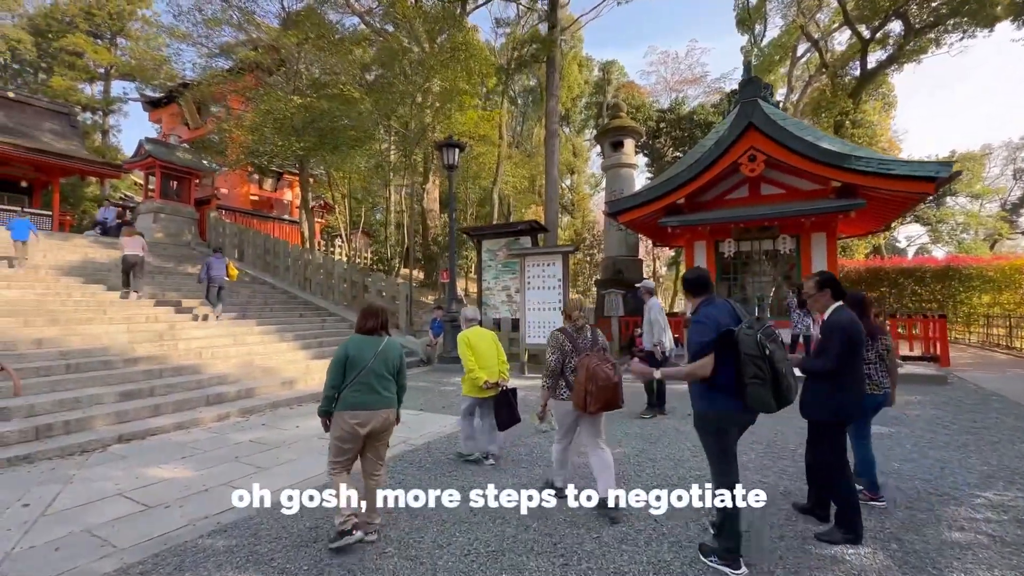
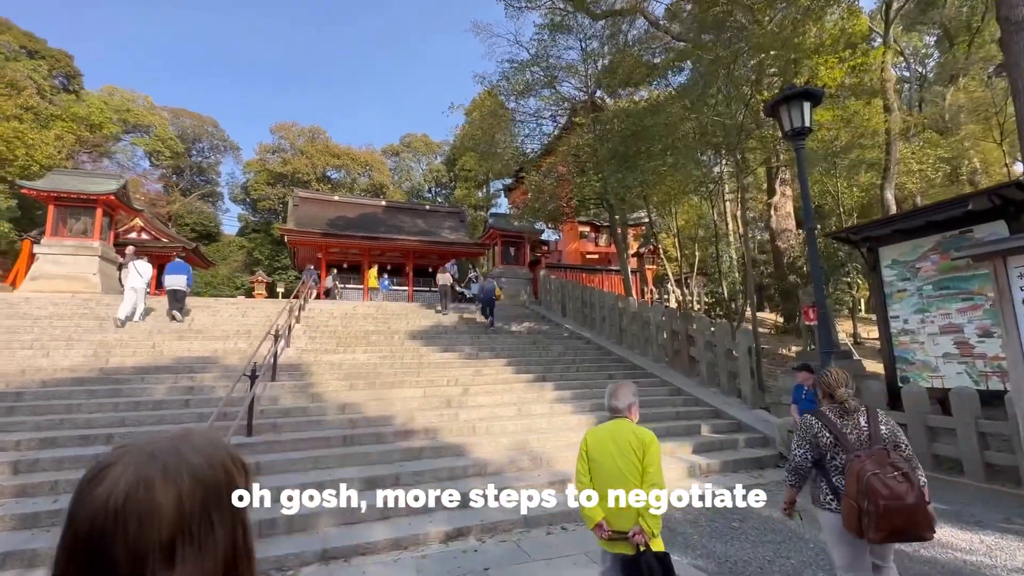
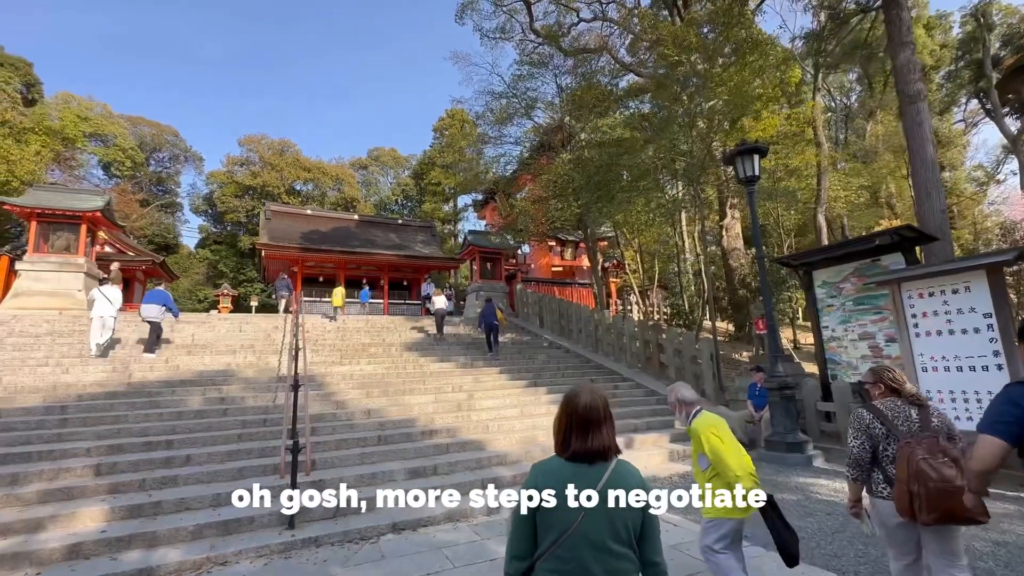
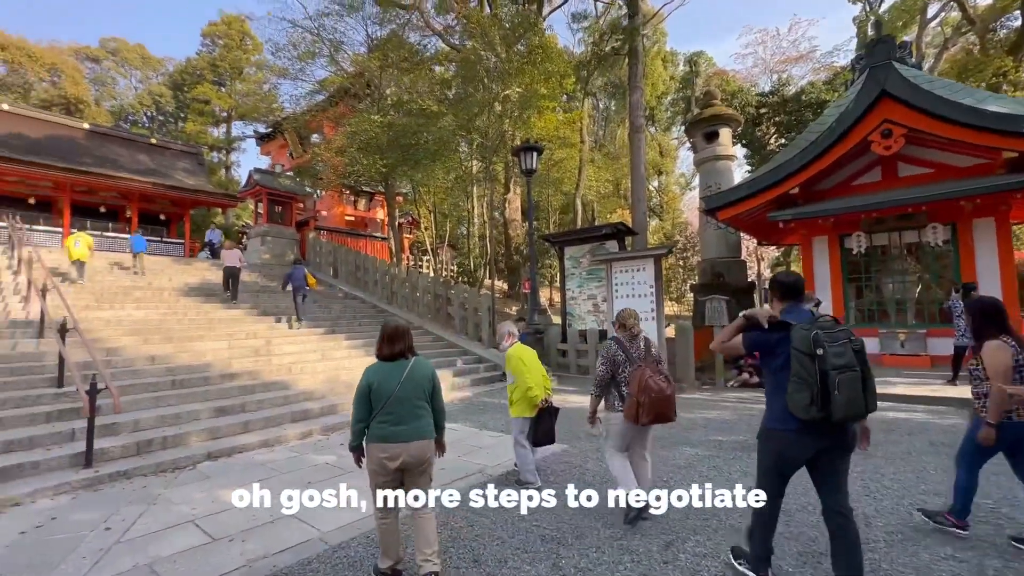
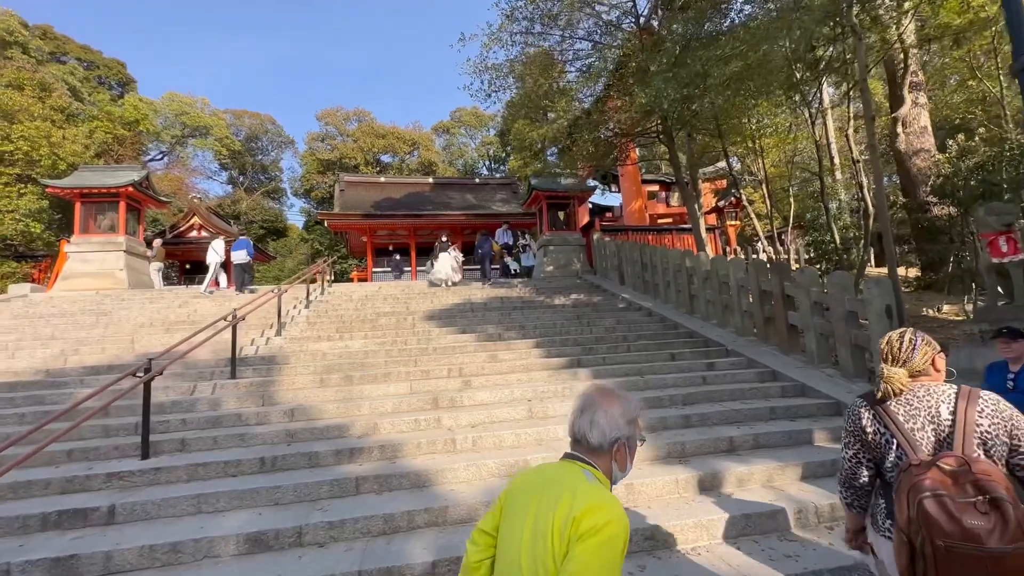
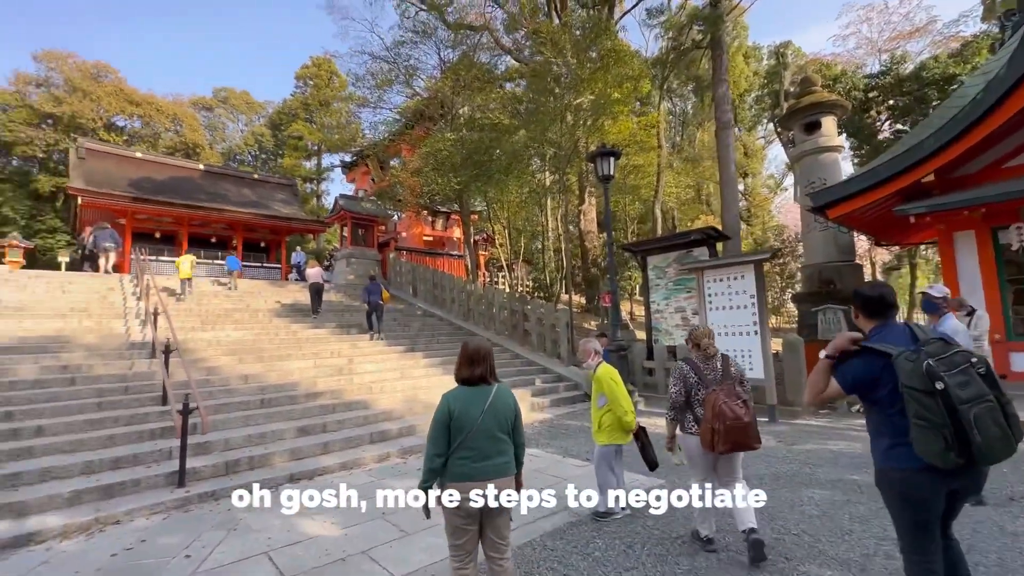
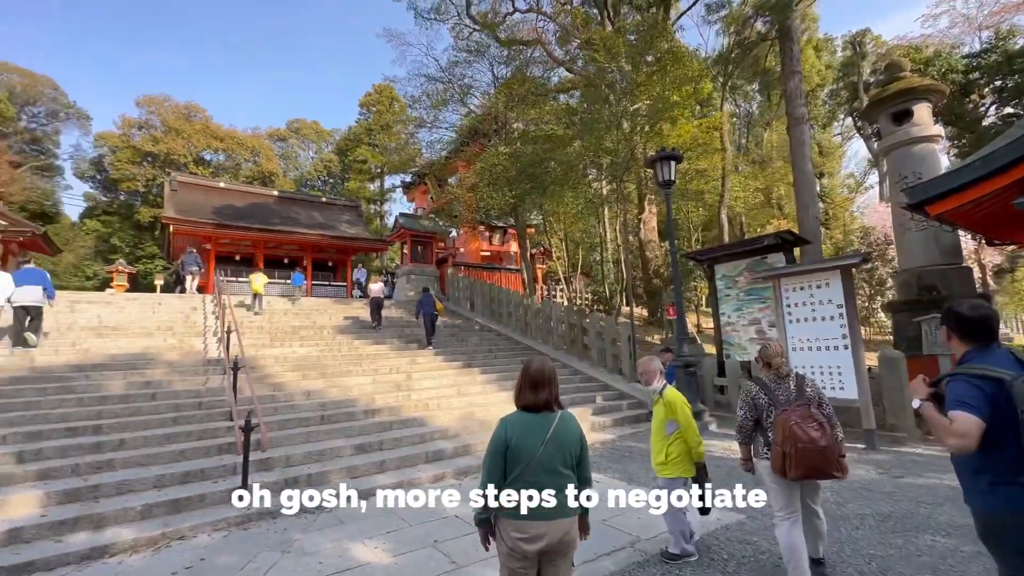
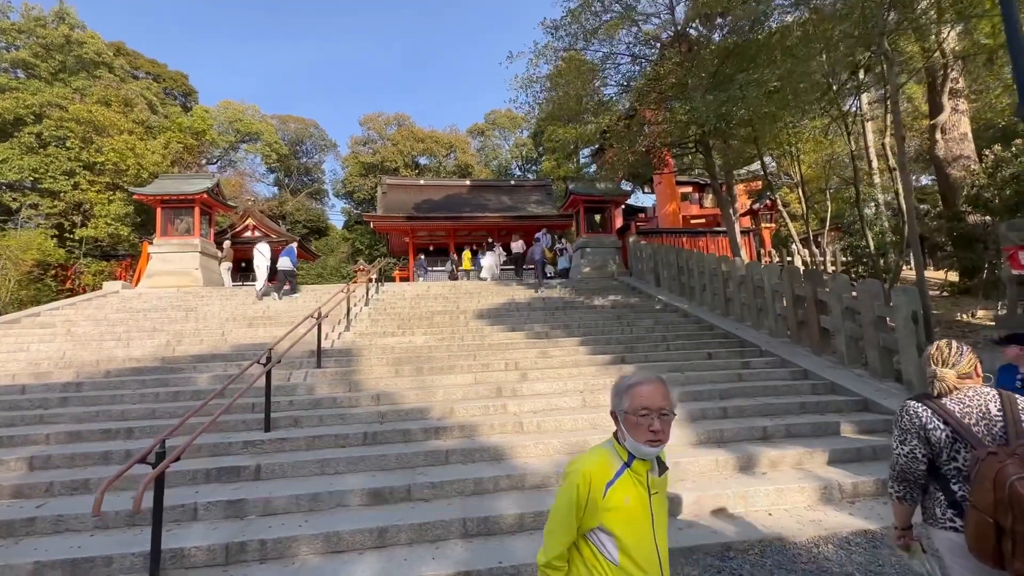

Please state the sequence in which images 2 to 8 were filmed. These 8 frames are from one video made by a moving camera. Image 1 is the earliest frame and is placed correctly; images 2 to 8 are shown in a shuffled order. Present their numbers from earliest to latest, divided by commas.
4, 6, 7, 3, 2, 8, 5
